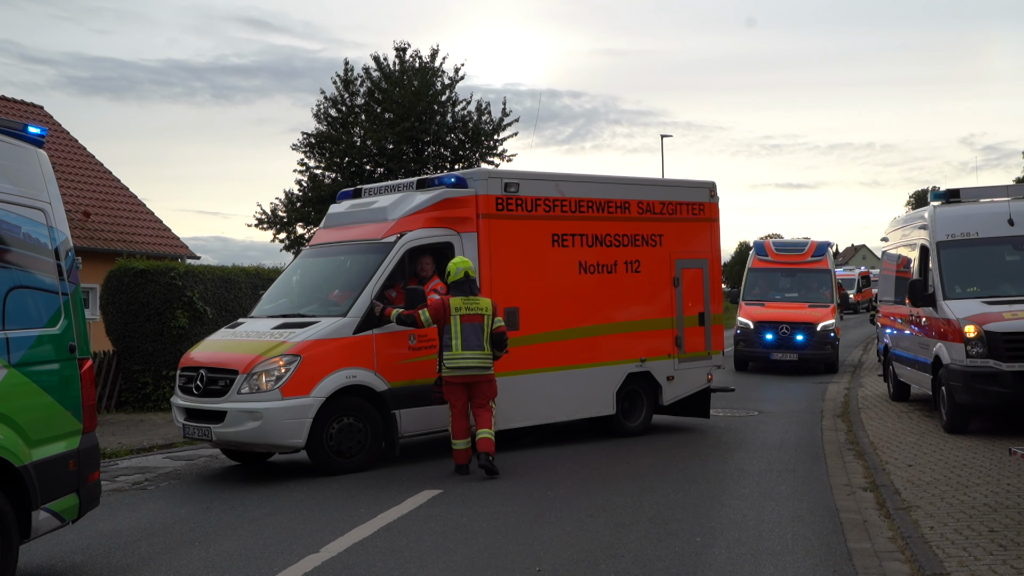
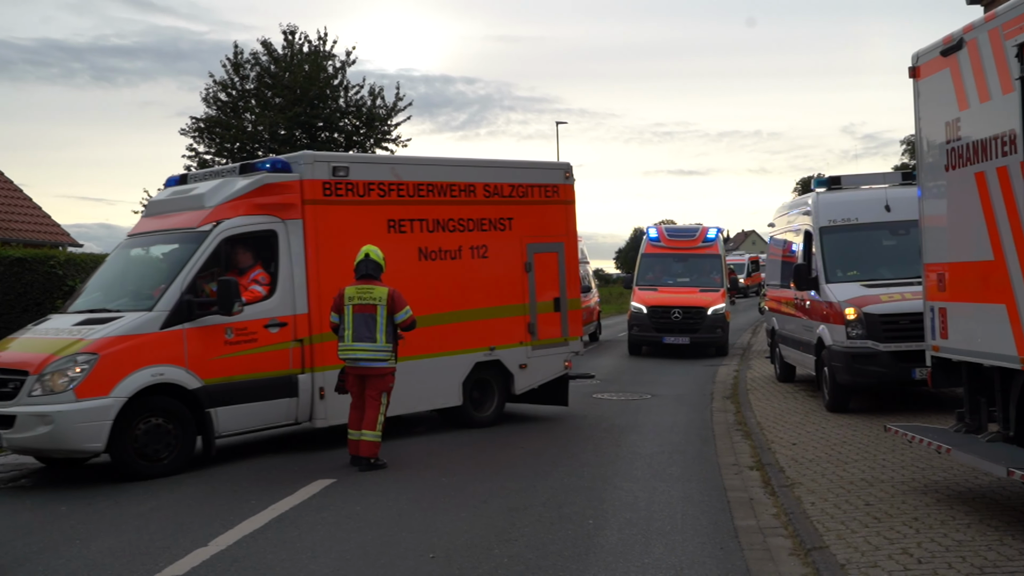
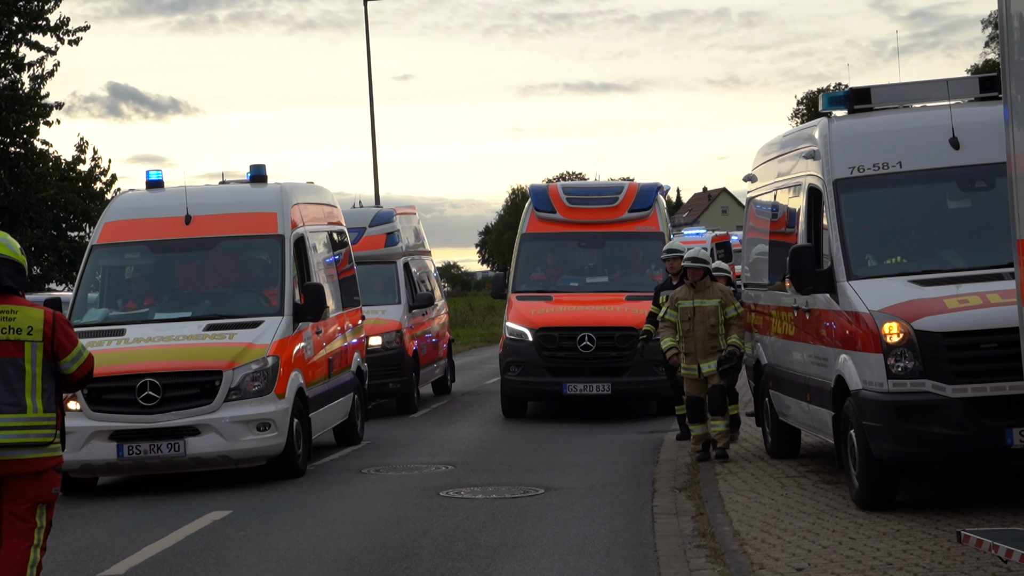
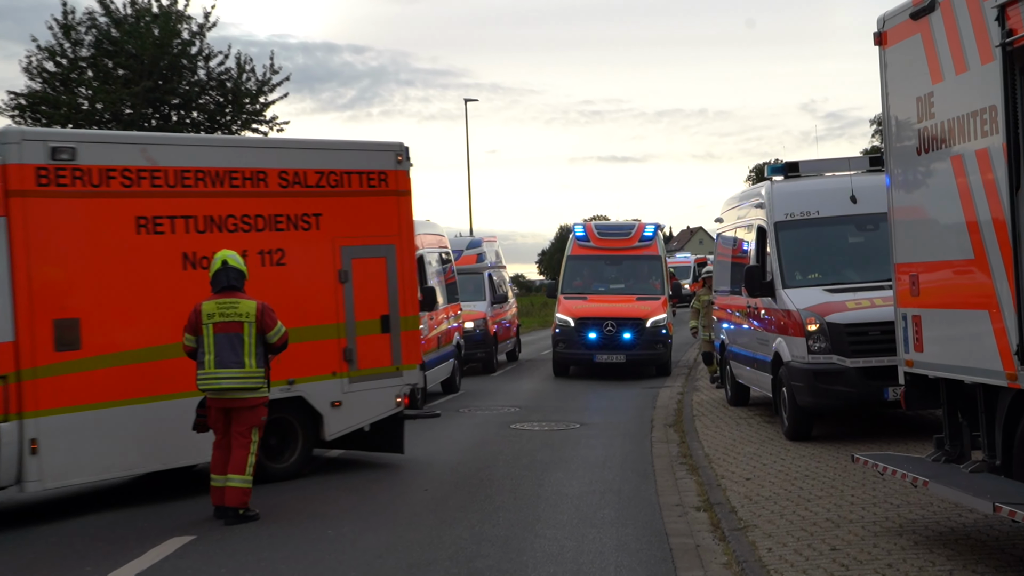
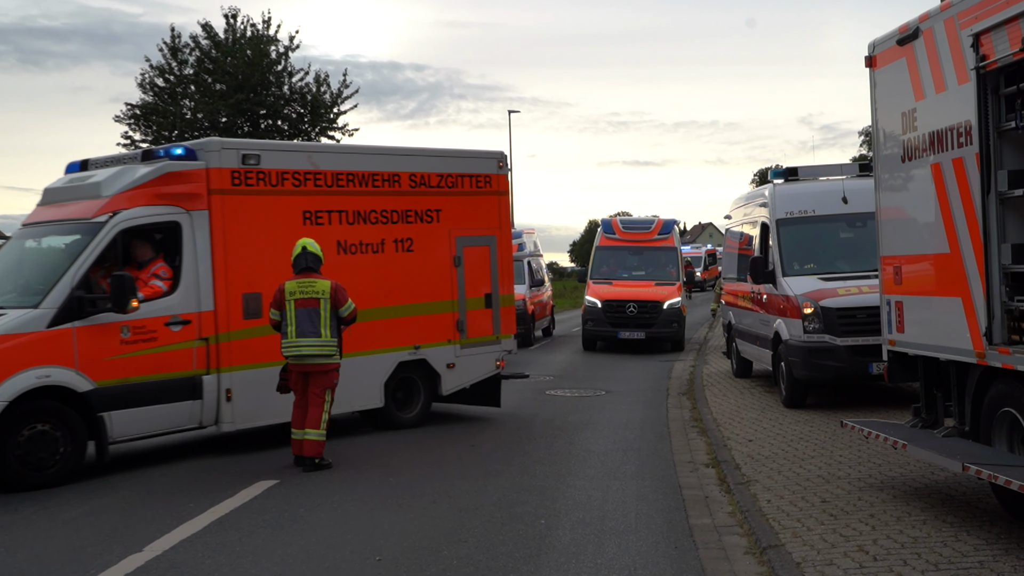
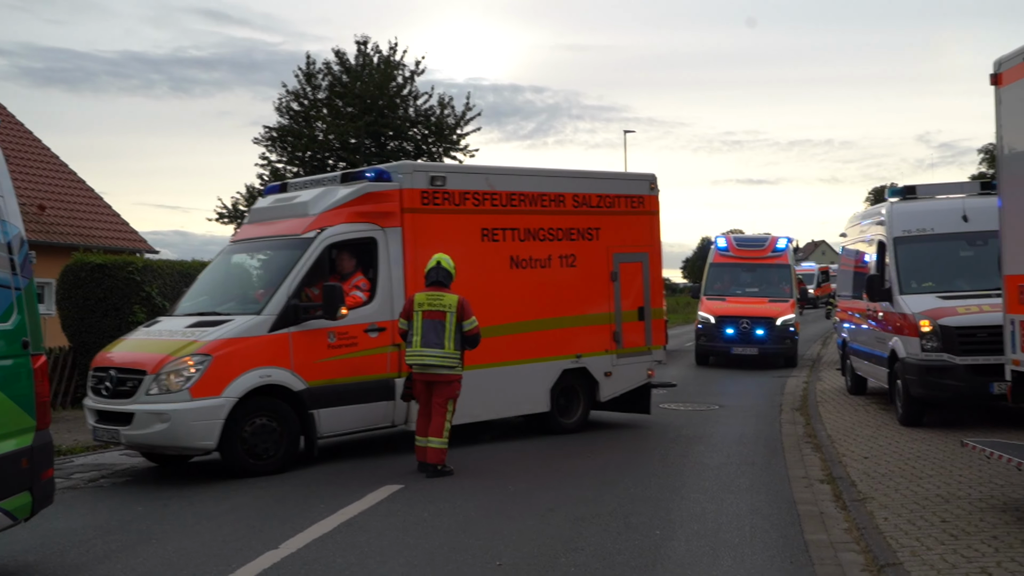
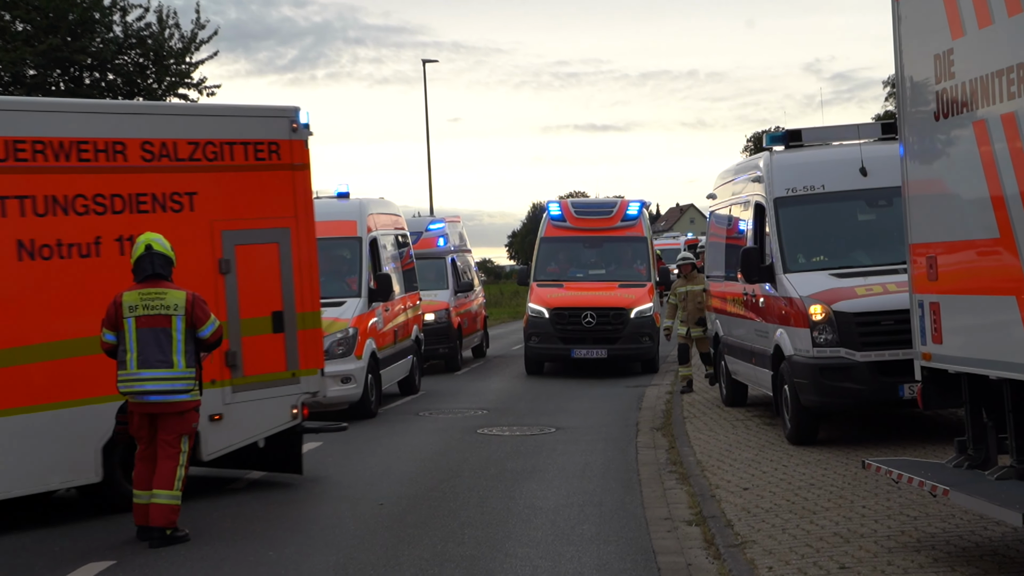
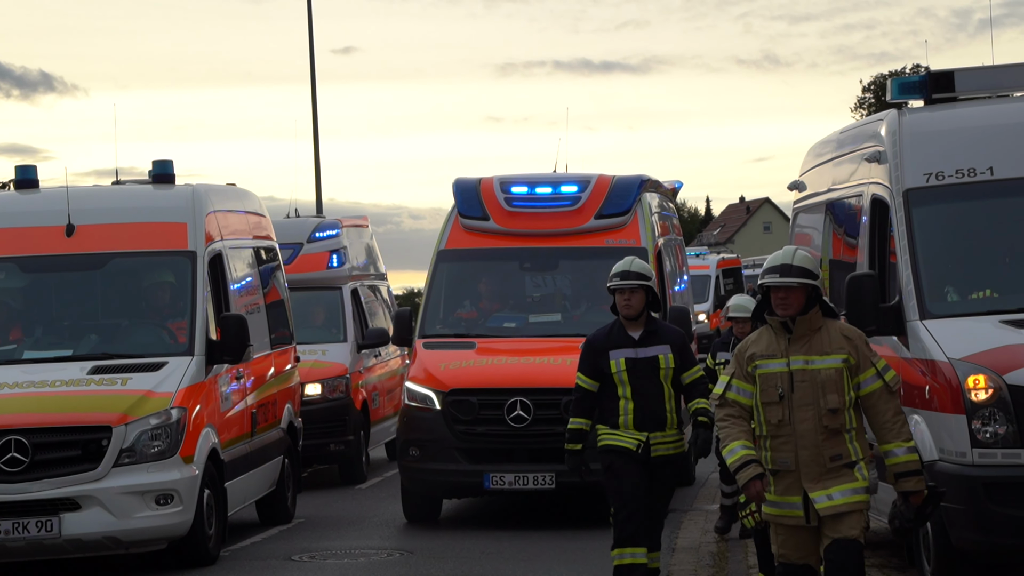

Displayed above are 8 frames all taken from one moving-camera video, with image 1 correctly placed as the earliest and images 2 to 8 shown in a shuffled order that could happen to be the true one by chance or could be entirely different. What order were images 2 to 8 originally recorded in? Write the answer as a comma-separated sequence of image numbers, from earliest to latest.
6, 2, 5, 4, 7, 3, 8
